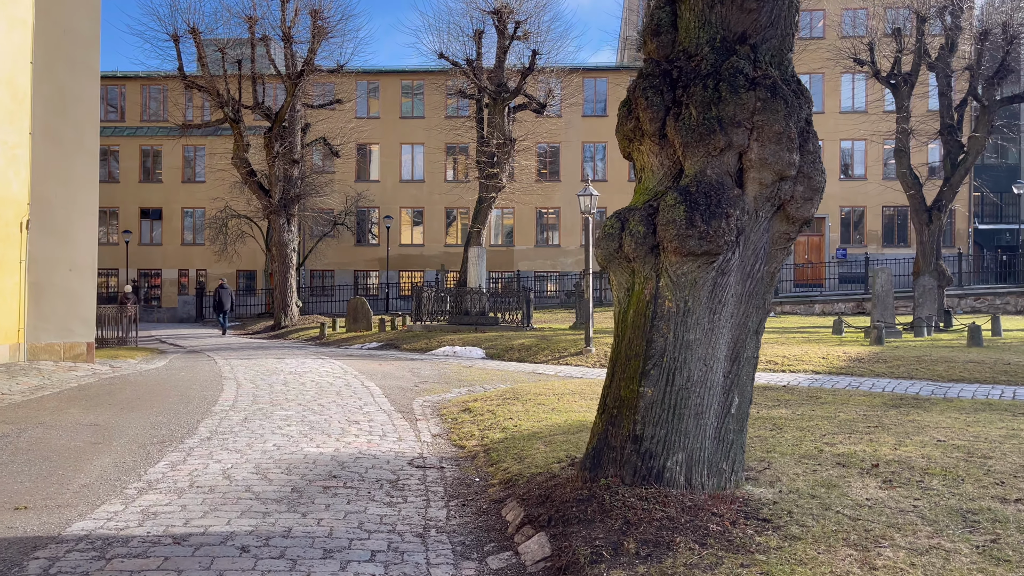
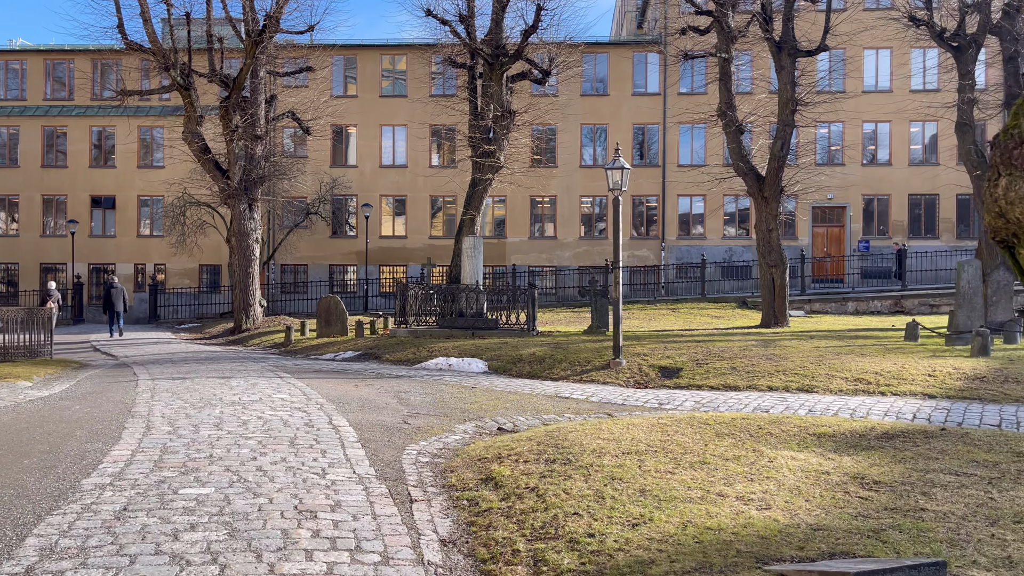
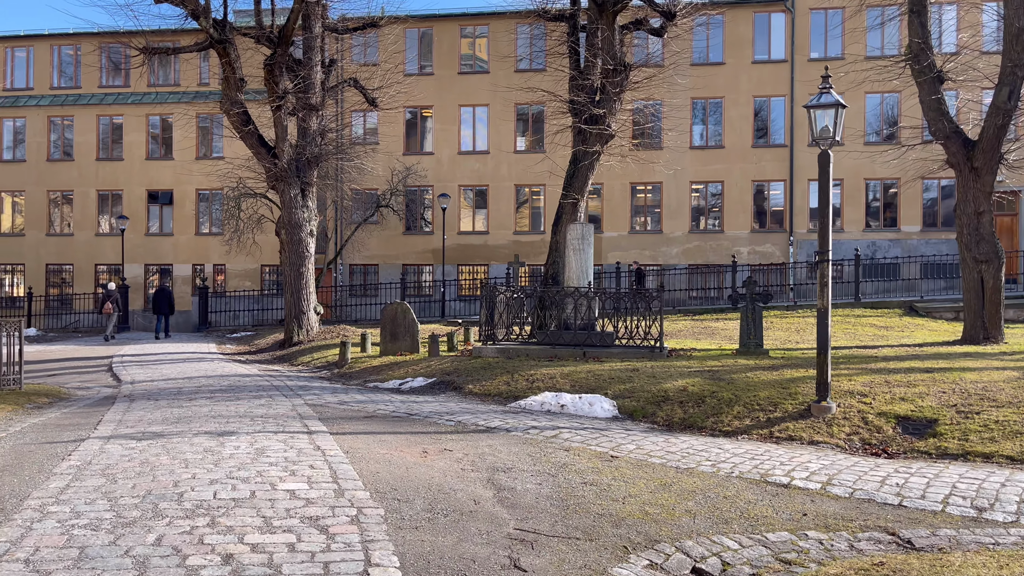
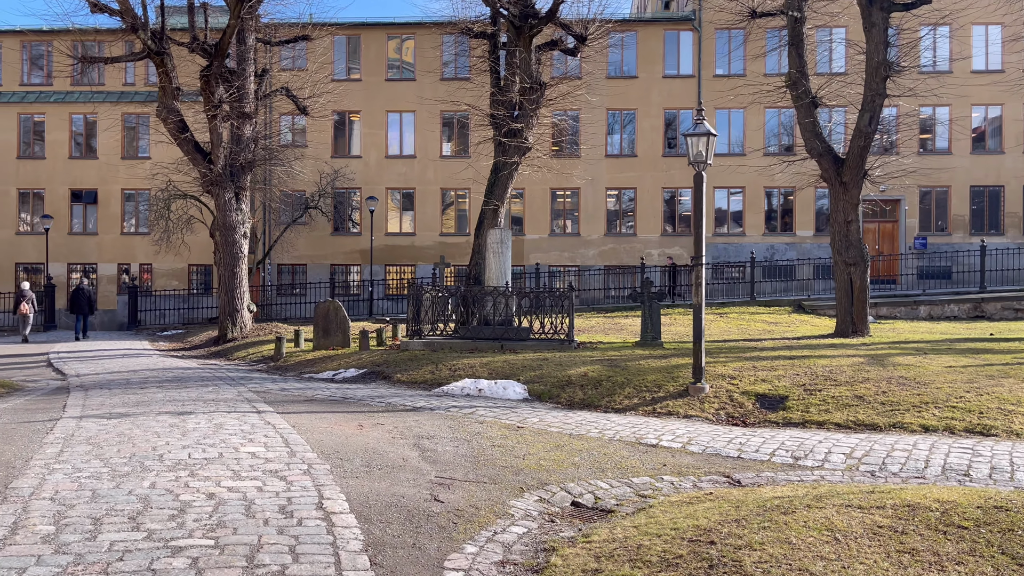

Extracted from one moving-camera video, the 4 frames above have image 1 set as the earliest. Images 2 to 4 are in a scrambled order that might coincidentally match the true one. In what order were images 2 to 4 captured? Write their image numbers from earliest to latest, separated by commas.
2, 4, 3
